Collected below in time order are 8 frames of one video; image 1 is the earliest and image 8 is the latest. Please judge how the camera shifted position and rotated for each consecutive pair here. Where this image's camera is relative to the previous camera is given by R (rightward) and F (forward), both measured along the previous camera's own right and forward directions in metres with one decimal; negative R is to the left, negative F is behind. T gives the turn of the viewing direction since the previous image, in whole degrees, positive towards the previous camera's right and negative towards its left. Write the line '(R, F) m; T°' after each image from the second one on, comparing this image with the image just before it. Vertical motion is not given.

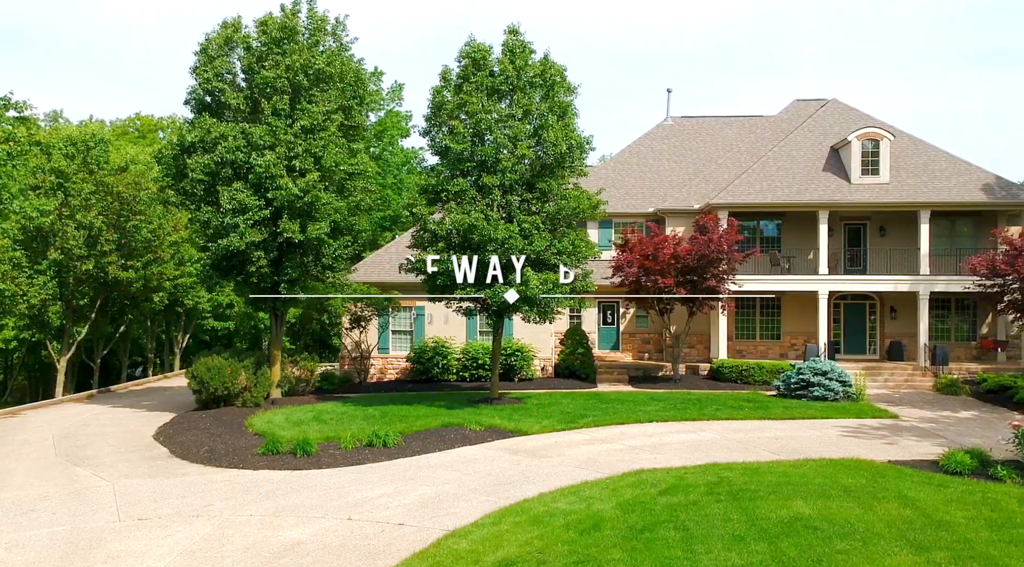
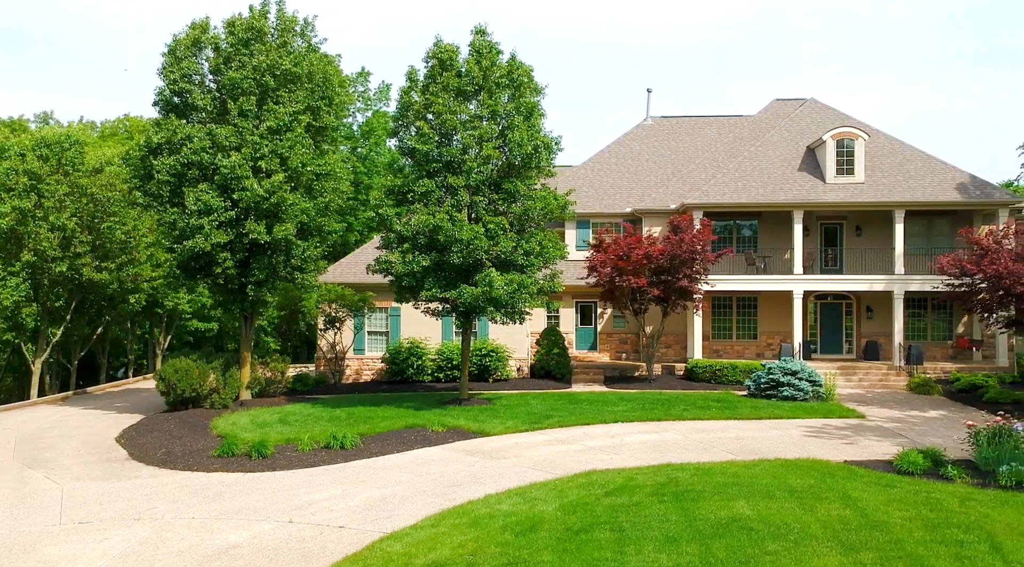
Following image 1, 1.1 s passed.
(+0.6, 0.0) m; 0°
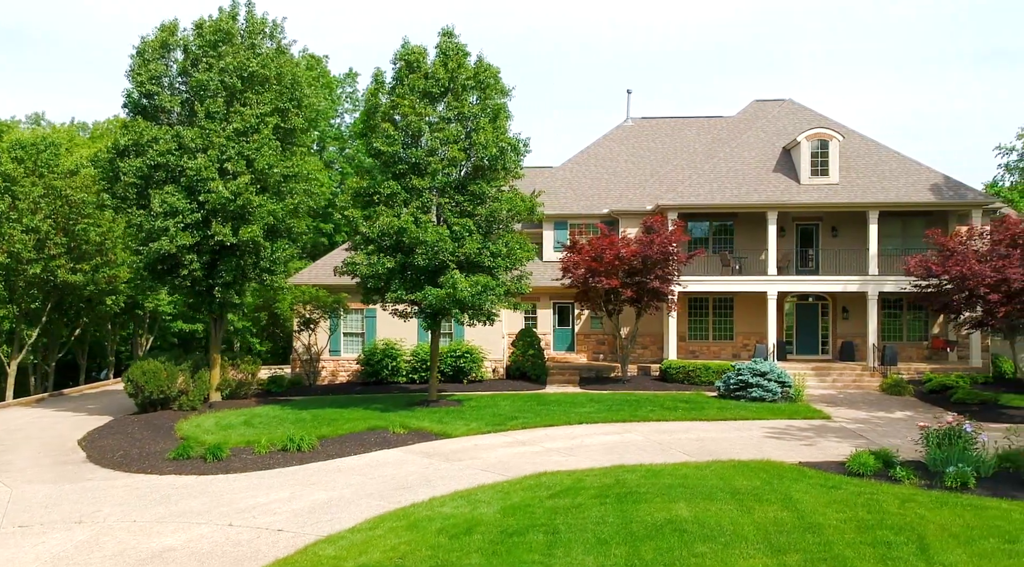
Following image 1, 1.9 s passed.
(+0.6, 0.0) m; 0°
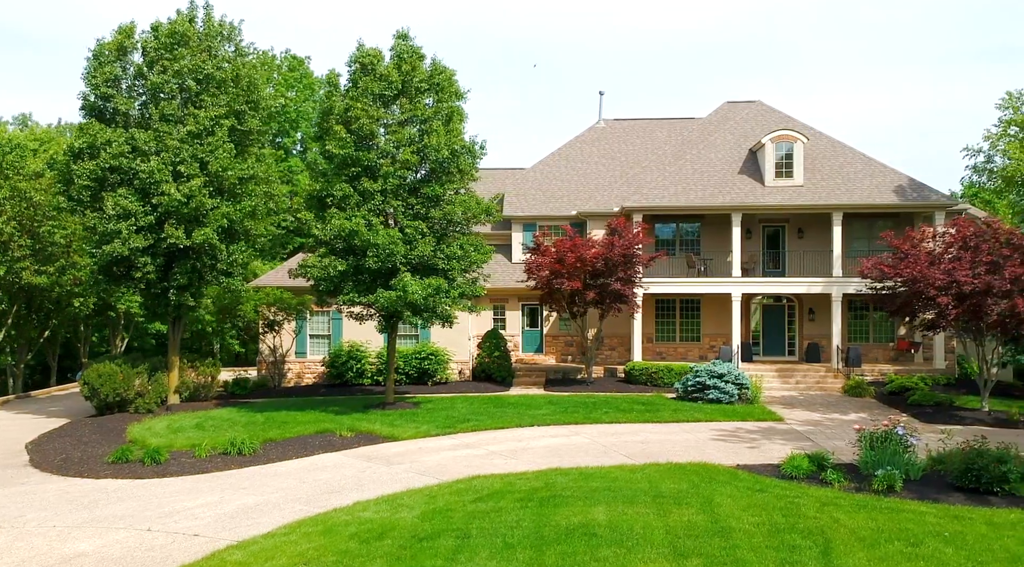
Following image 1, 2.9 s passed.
(+0.9, 0.0) m; 0°
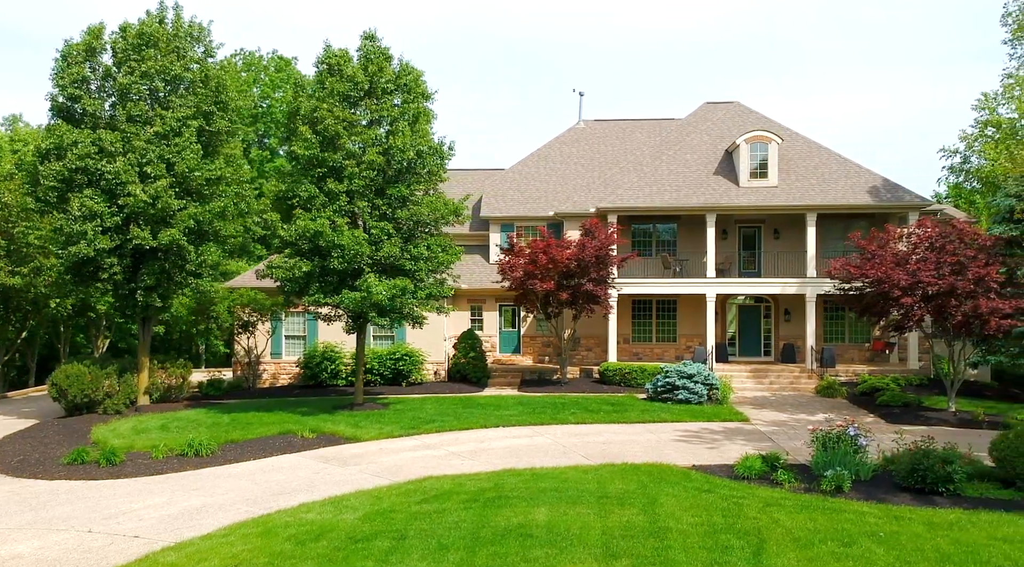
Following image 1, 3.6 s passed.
(+0.6, 0.0) m; 0°
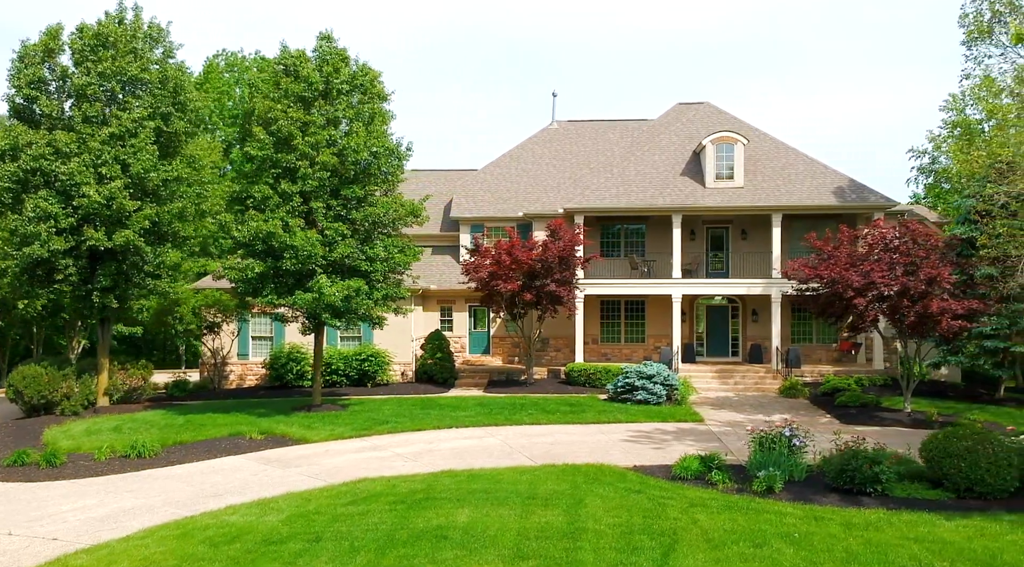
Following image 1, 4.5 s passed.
(+0.8, 0.0) m; 0°
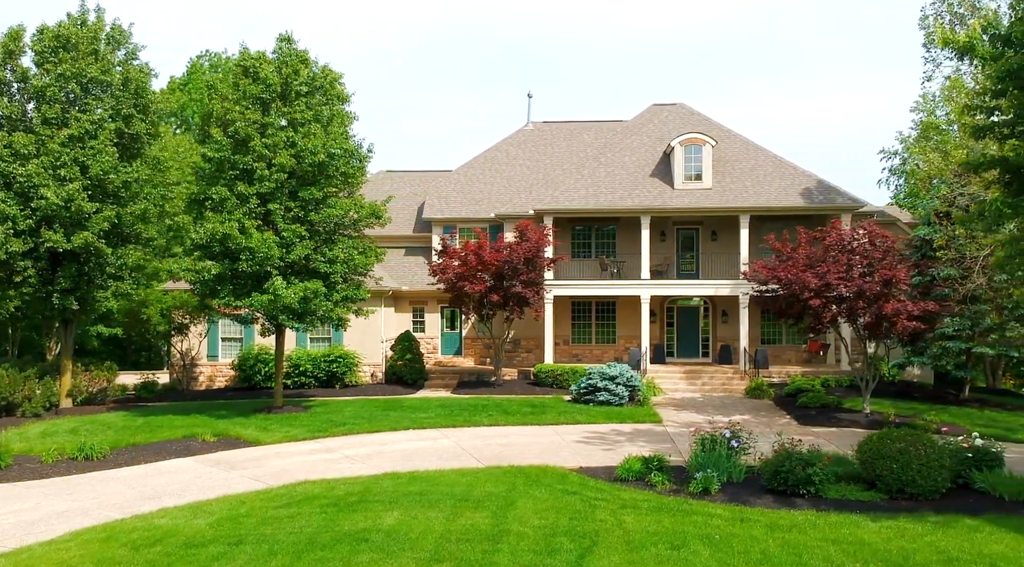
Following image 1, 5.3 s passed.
(+0.8, 0.0) m; 0°
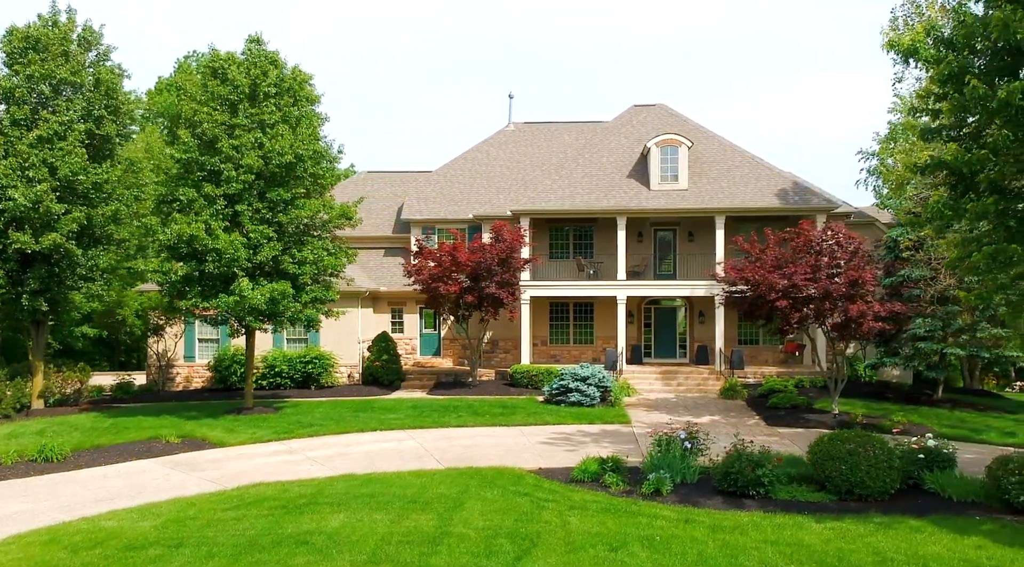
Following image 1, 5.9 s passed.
(+0.6, 0.0) m; 0°
